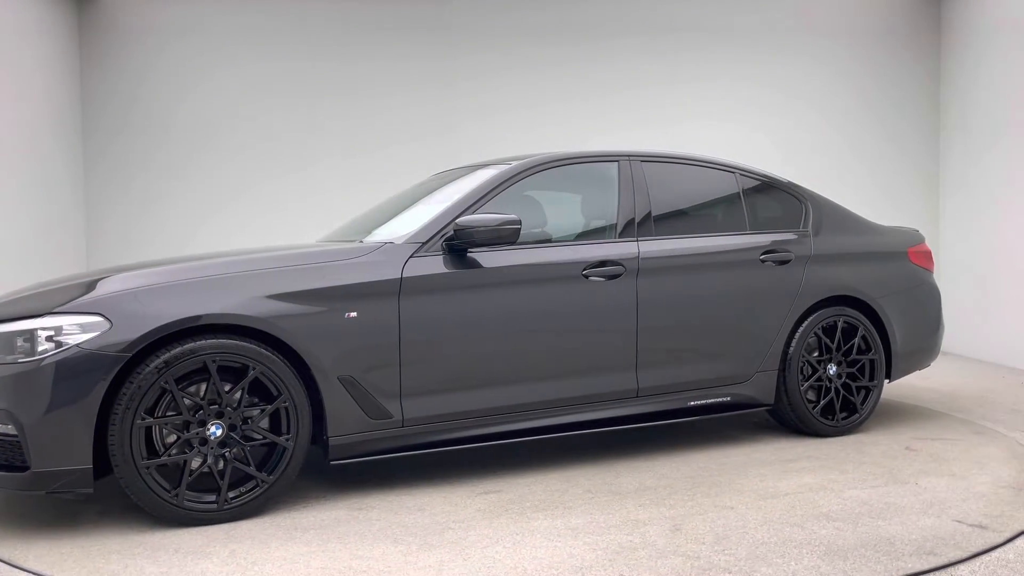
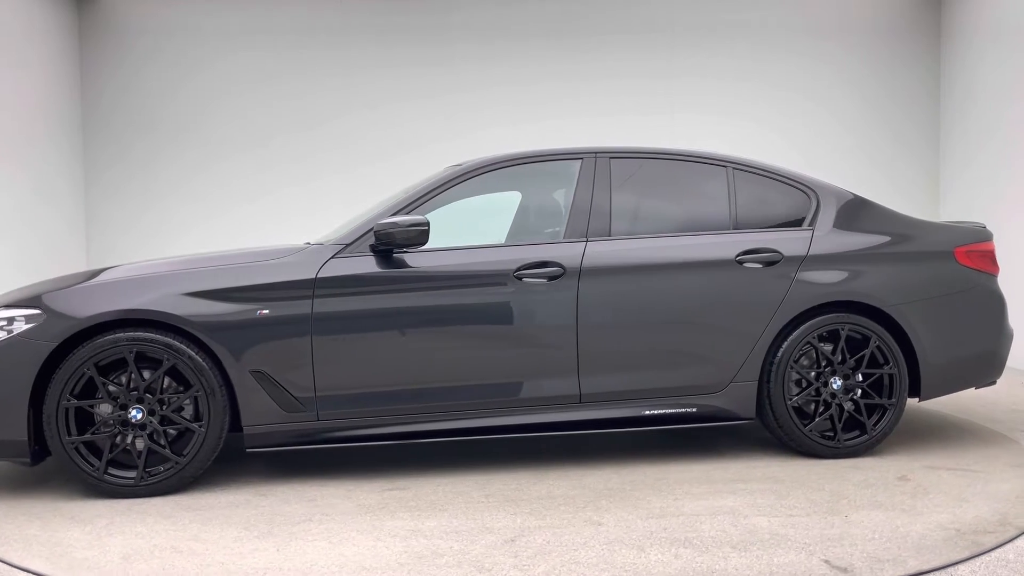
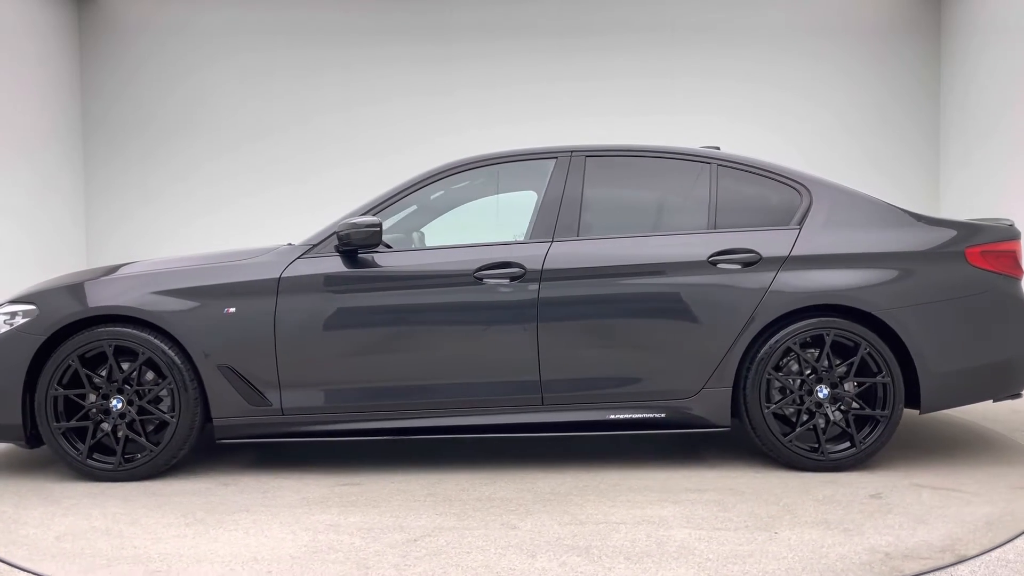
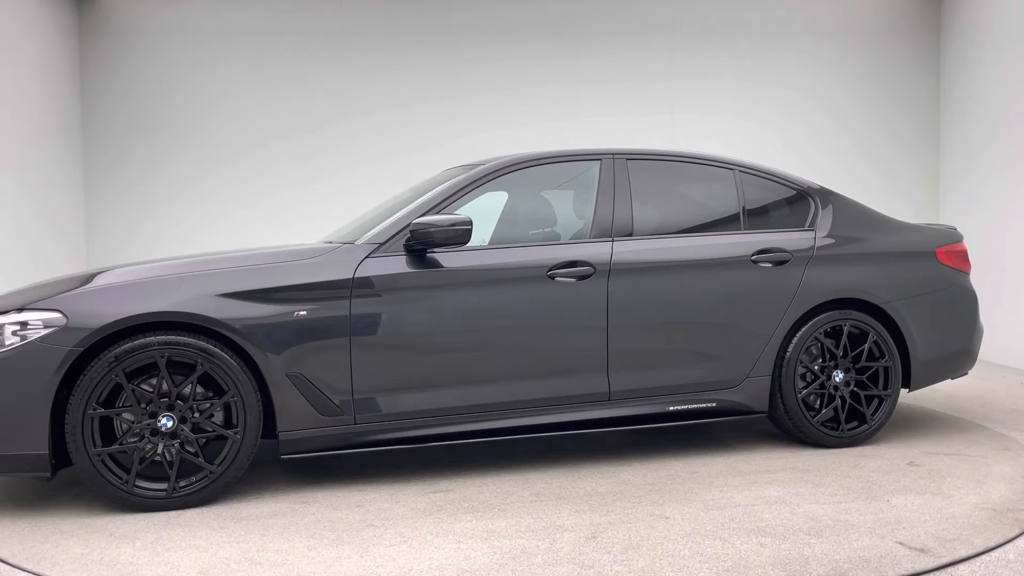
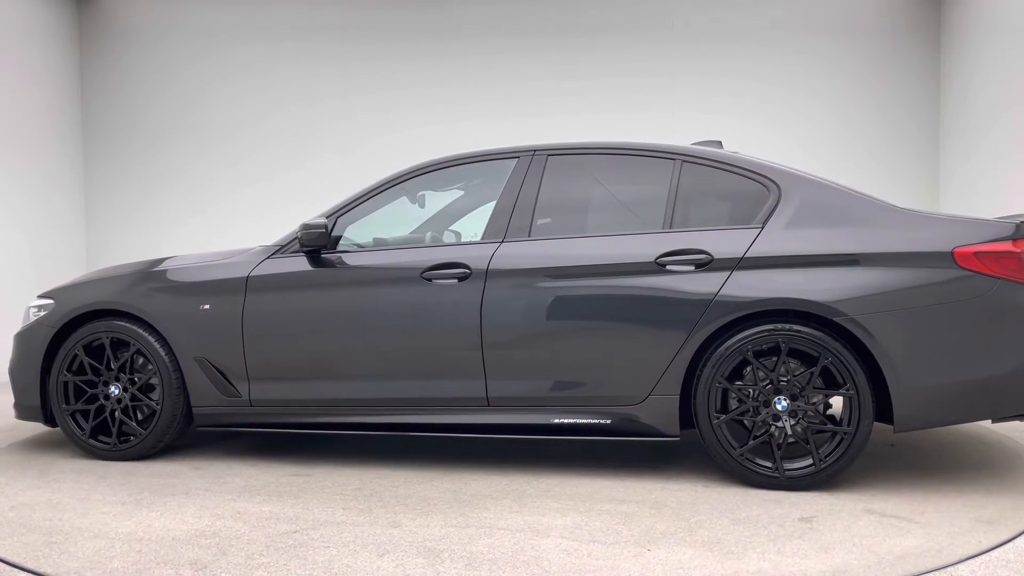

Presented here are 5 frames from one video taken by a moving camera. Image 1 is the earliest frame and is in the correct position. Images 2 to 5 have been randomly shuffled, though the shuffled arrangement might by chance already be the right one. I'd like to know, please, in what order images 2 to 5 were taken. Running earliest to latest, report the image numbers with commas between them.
4, 2, 3, 5
